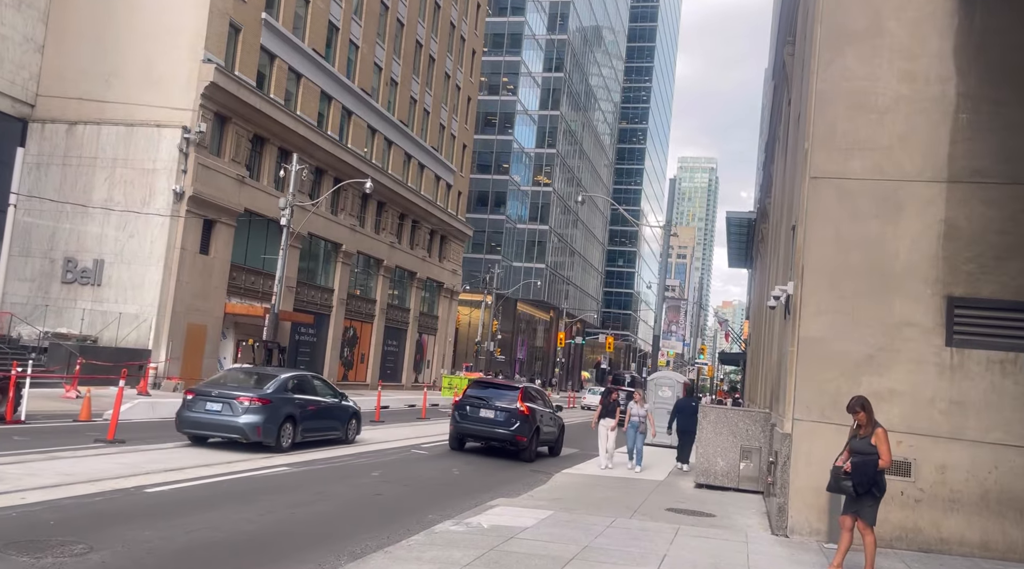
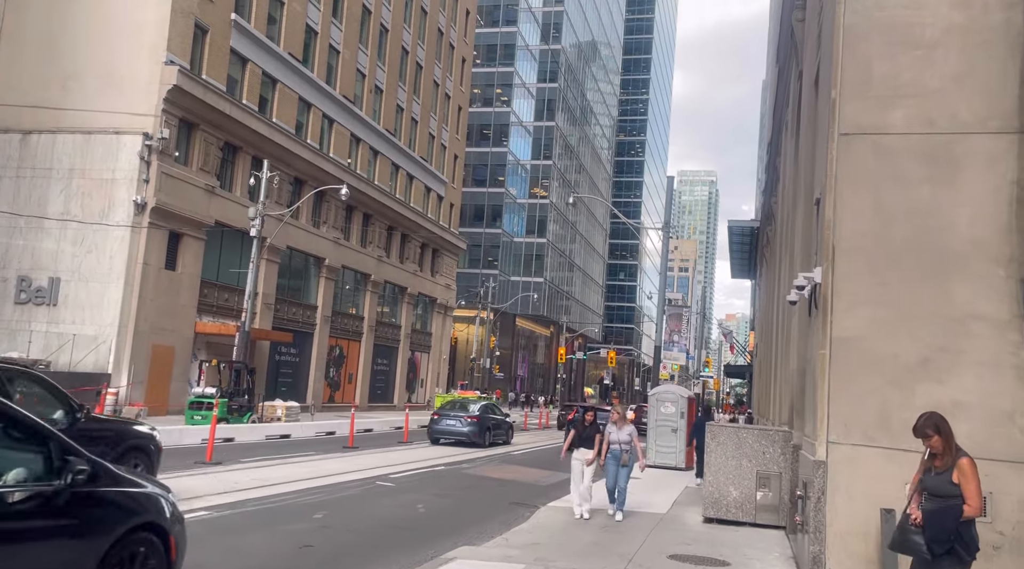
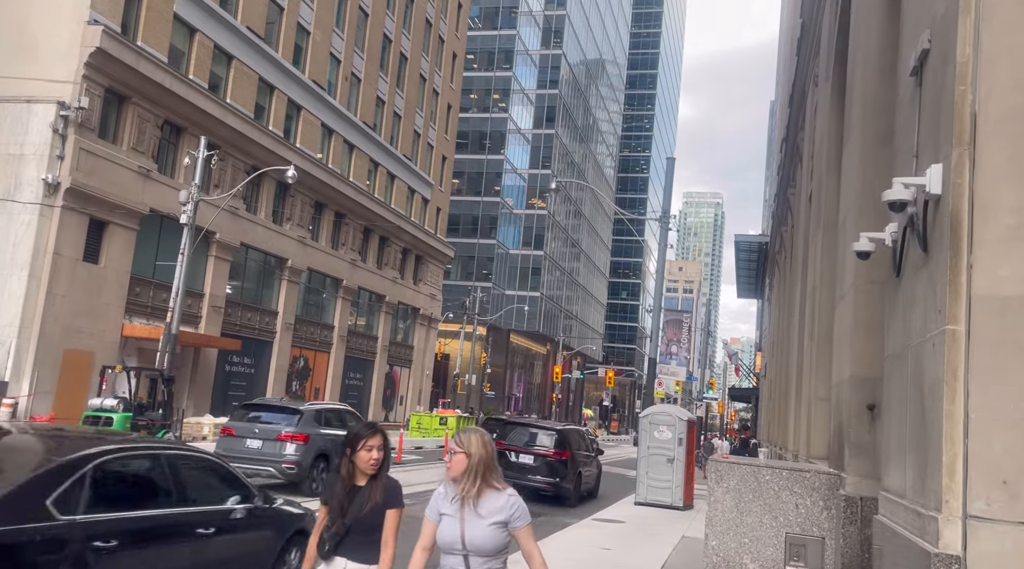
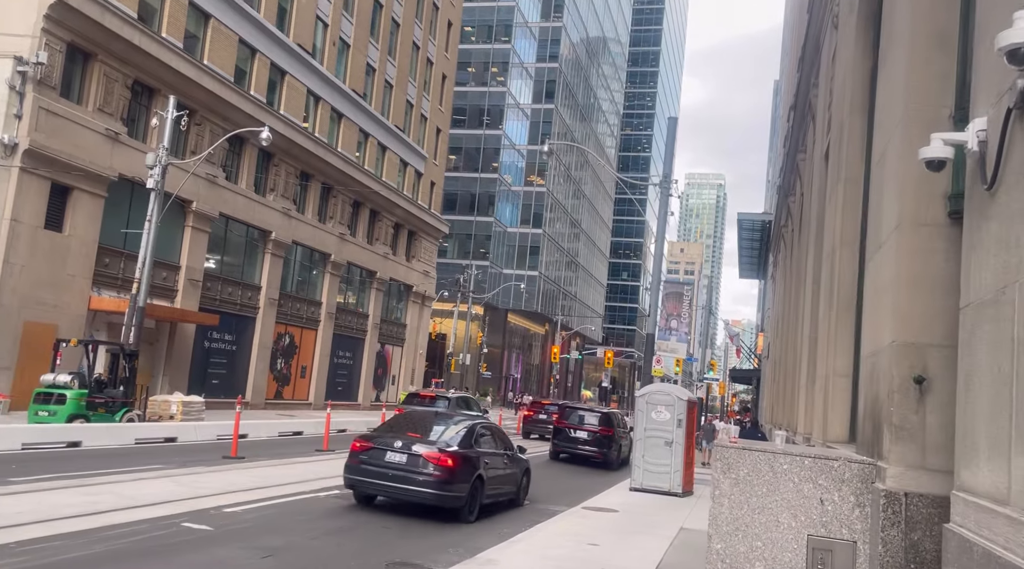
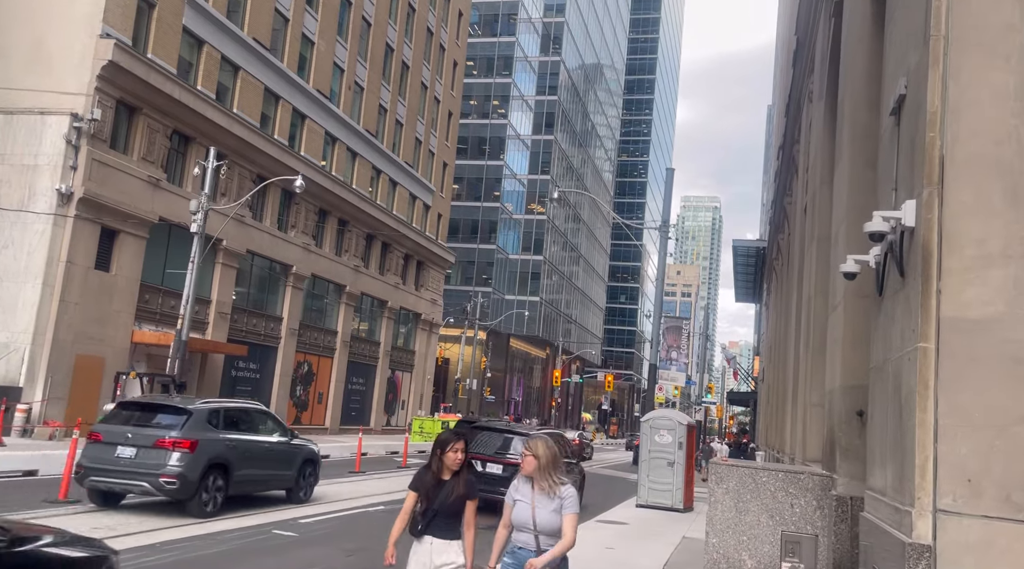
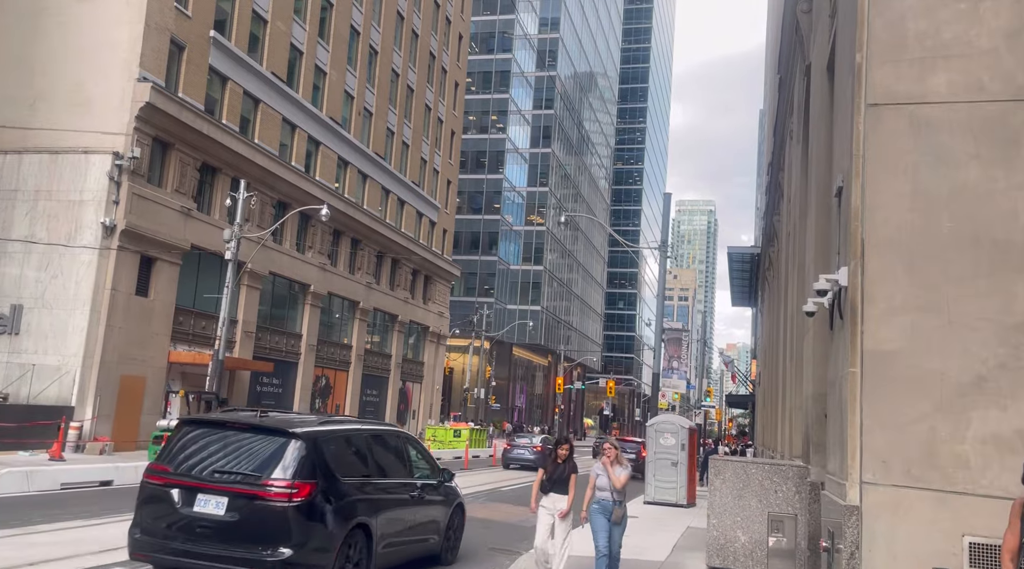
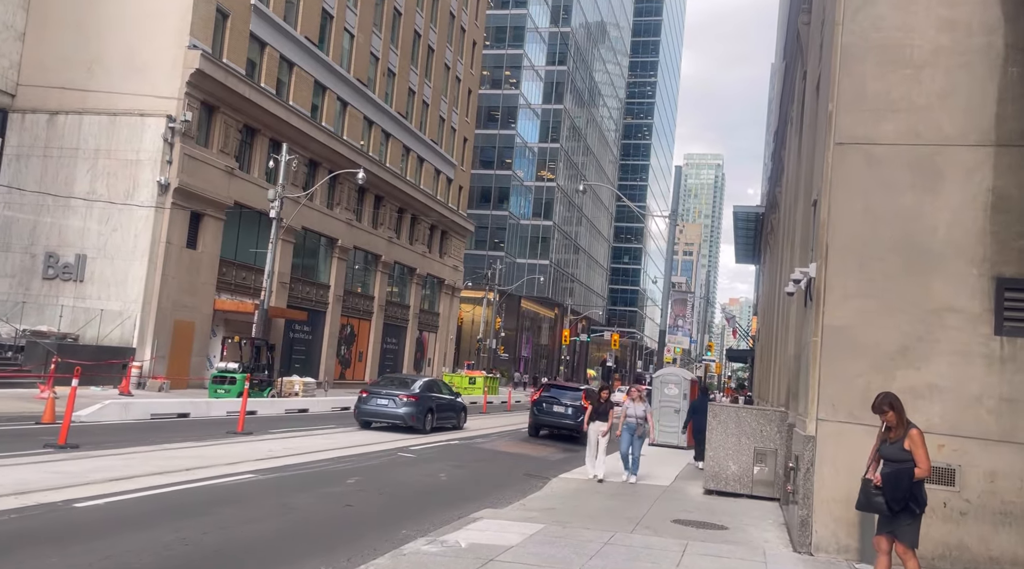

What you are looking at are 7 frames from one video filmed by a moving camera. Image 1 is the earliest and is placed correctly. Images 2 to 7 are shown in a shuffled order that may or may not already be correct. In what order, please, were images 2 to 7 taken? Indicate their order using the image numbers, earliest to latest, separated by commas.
7, 2, 6, 5, 3, 4
